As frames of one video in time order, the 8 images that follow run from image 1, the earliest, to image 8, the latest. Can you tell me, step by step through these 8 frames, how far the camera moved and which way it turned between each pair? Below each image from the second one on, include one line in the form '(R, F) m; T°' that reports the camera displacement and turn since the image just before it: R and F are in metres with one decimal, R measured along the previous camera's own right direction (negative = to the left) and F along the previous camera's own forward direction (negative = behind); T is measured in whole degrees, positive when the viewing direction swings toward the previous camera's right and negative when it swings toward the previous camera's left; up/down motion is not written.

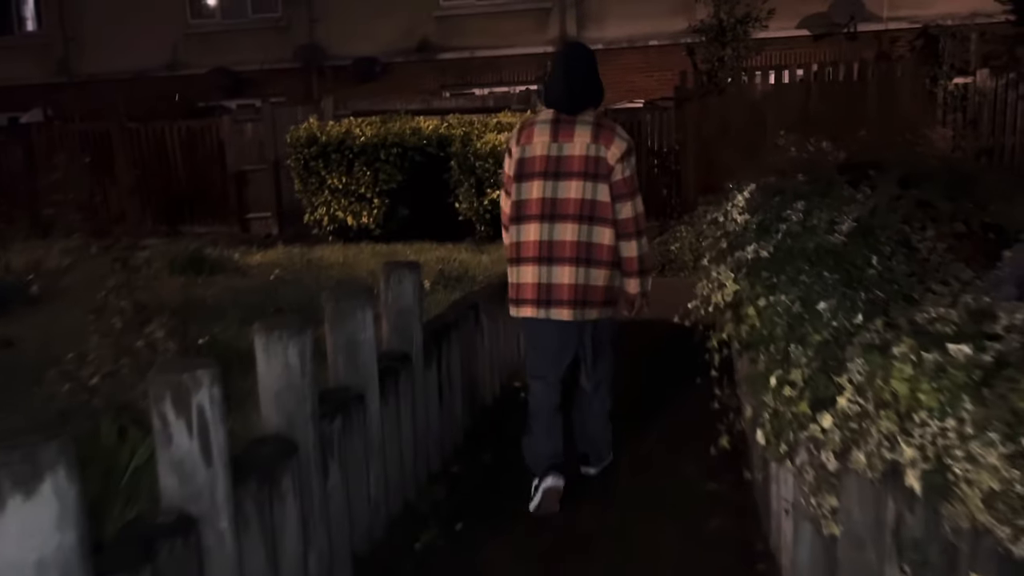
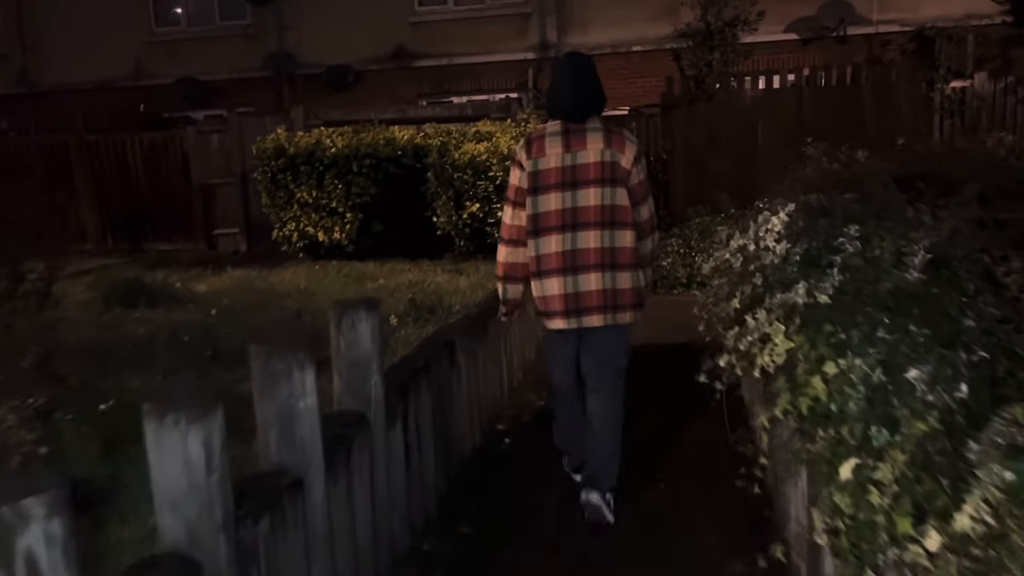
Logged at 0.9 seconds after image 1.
(0.0, +0.7) m; +1°
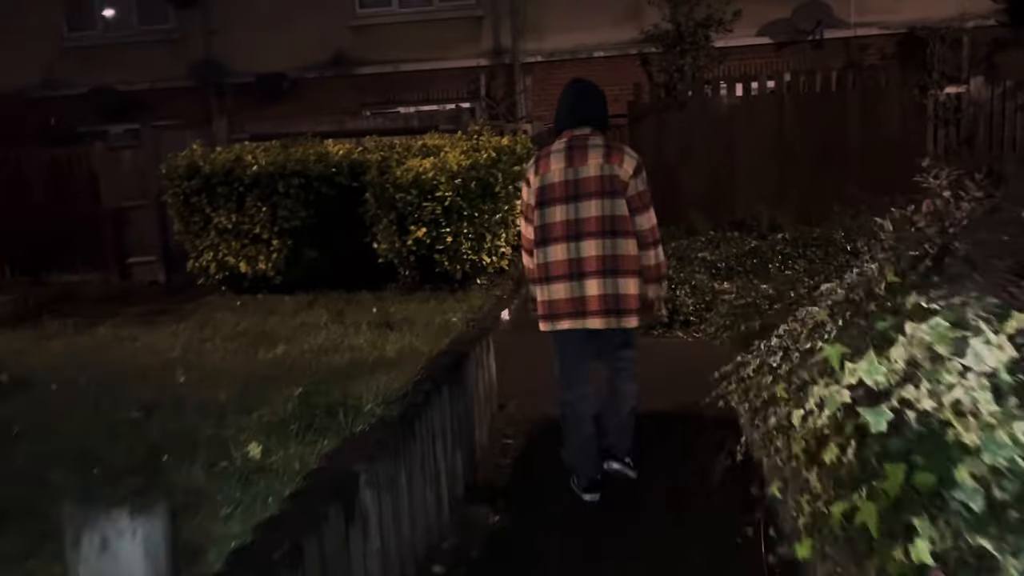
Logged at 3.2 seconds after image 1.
(+0.1, +1.5) m; +3°
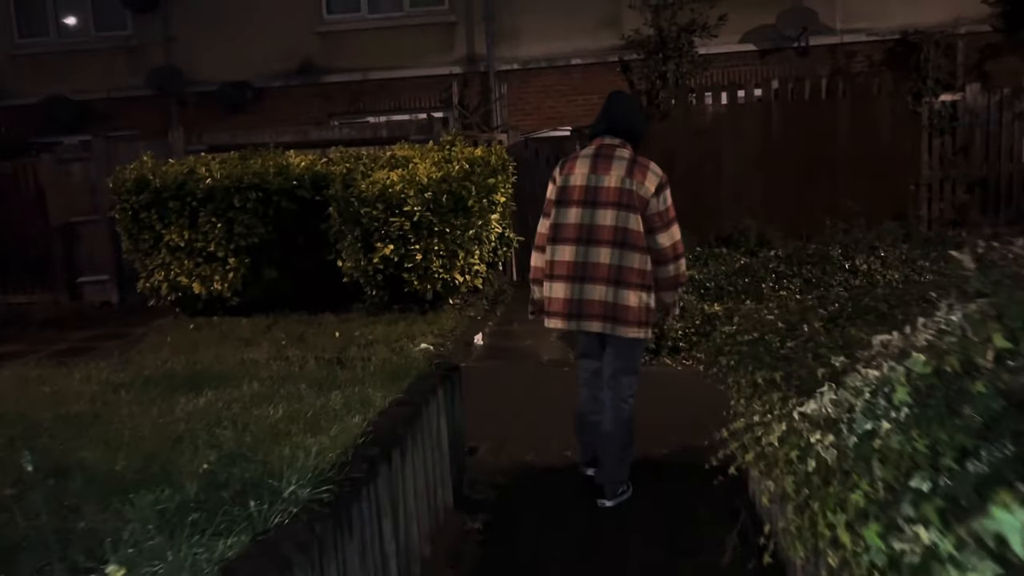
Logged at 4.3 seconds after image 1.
(+0.1, +0.7) m; +1°
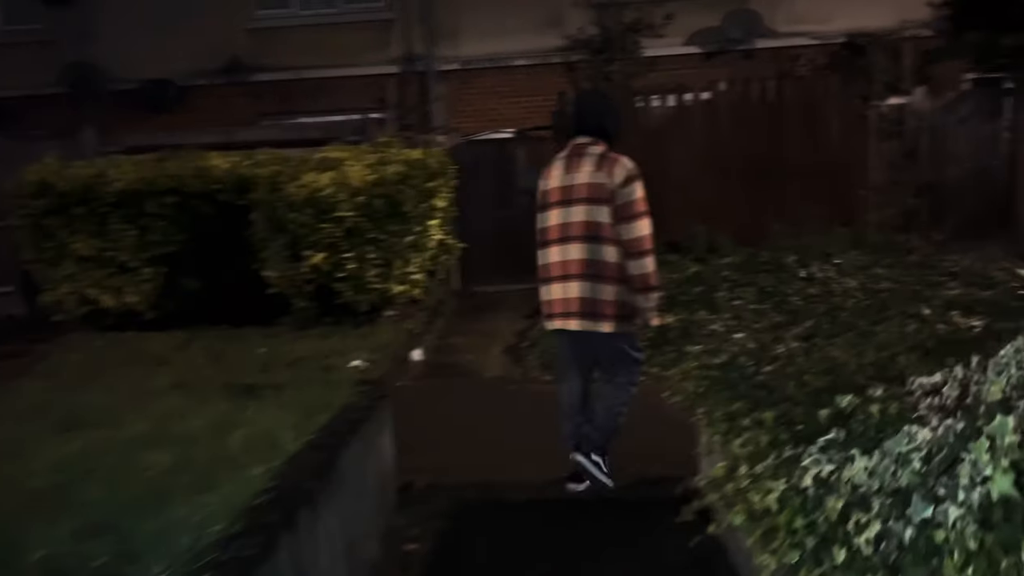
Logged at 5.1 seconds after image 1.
(0.0, +0.6) m; +4°
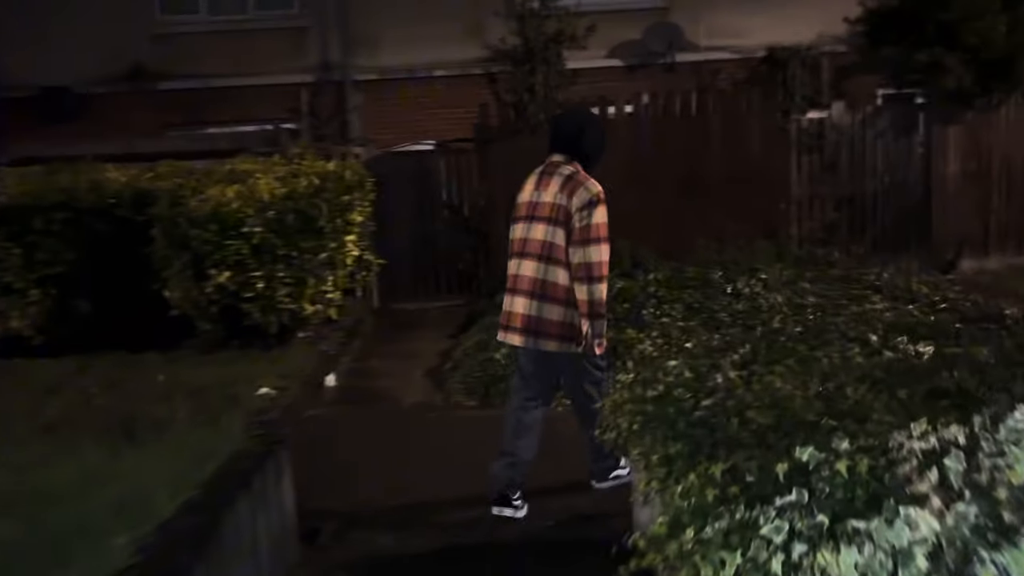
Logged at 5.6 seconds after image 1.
(0.0, +0.4) m; +5°
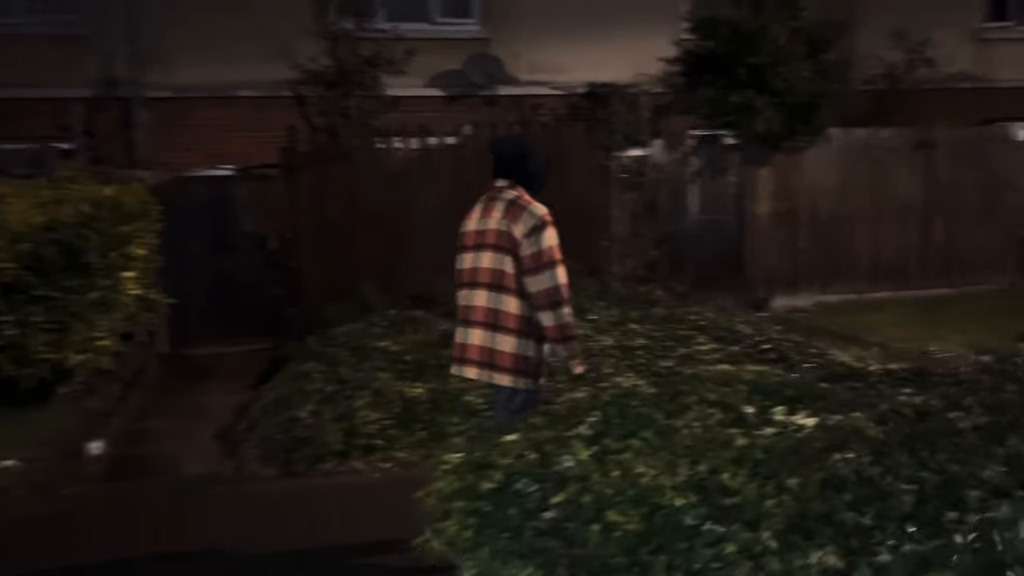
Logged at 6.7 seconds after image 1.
(+0.1, +0.7) m; +12°
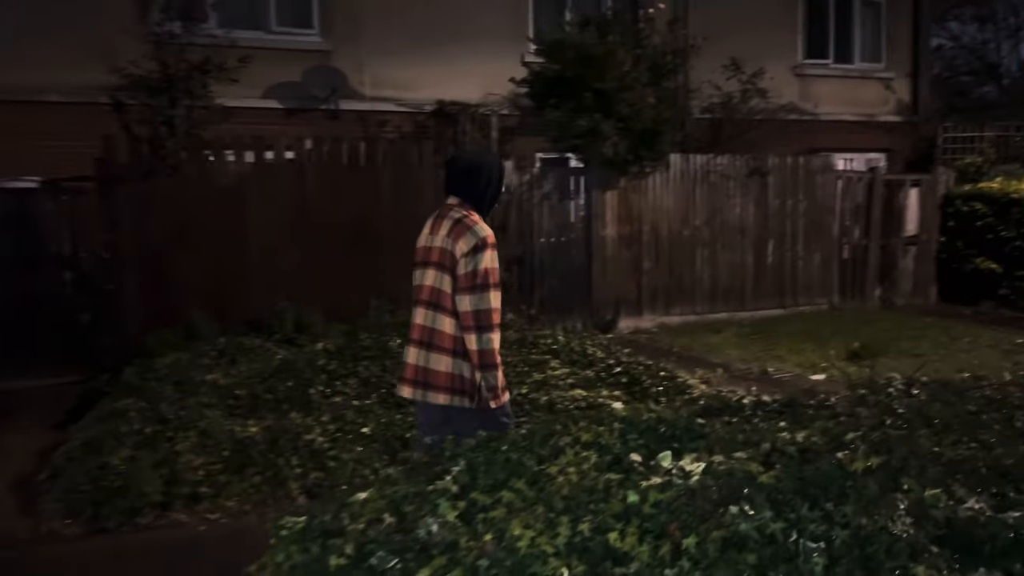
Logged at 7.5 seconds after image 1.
(0.0, +0.4) m; +11°
